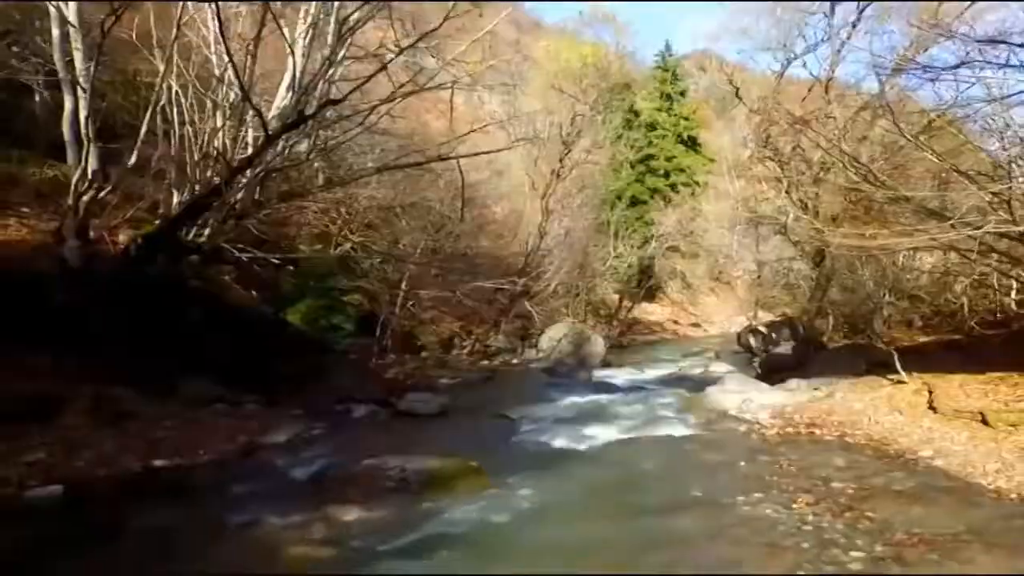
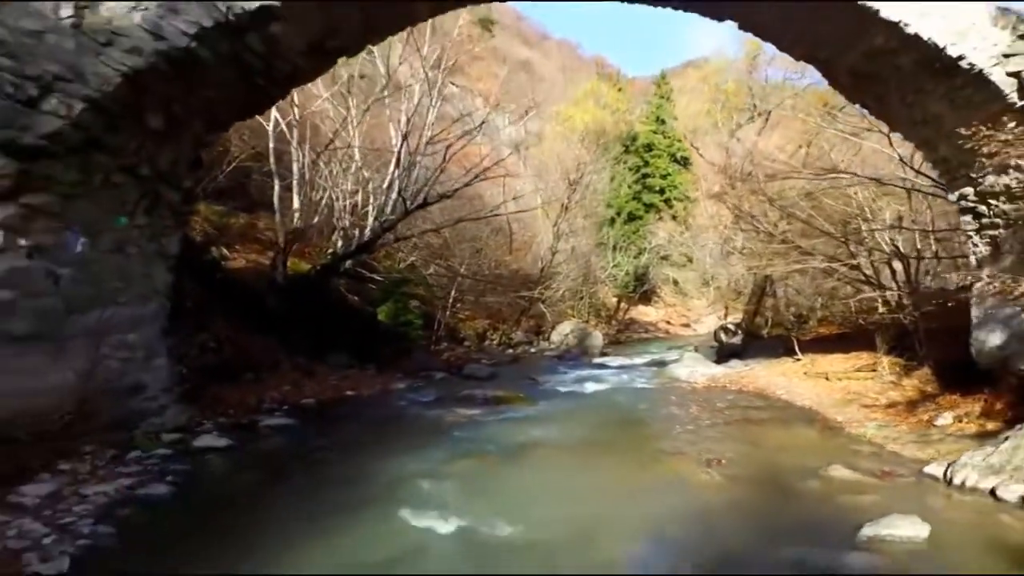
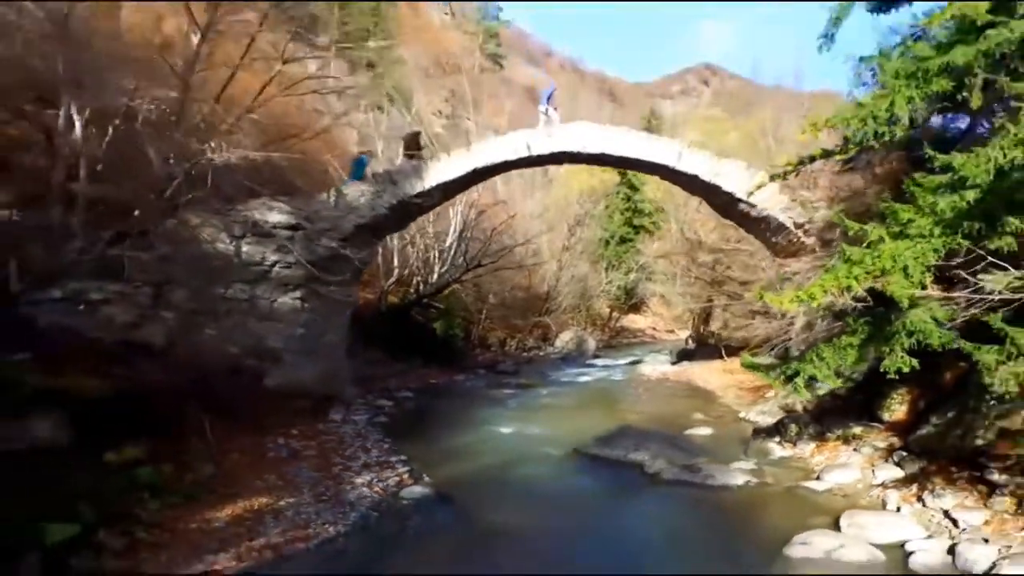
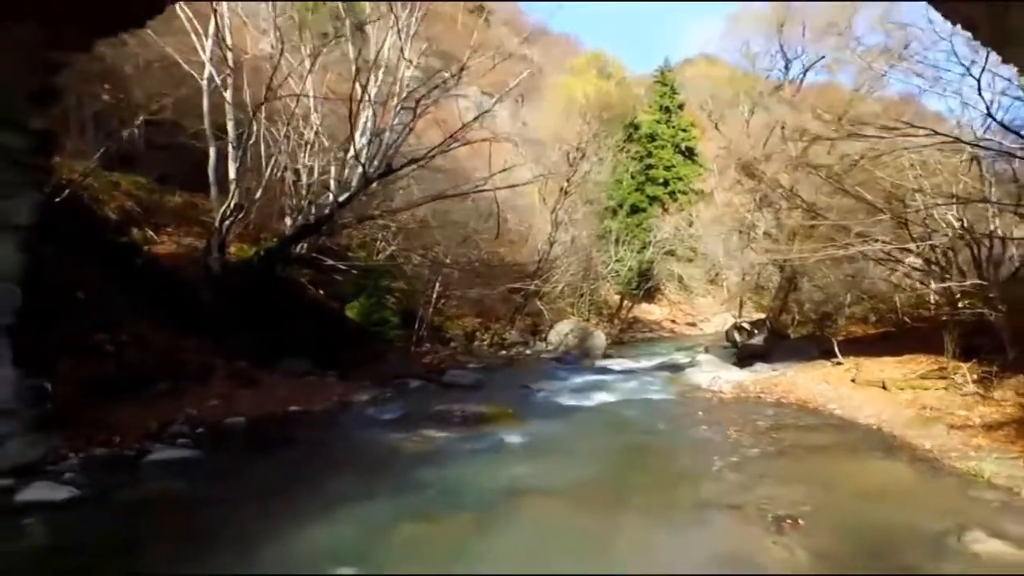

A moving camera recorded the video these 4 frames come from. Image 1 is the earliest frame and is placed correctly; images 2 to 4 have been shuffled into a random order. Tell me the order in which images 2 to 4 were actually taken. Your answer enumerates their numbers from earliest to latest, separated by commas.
4, 2, 3
